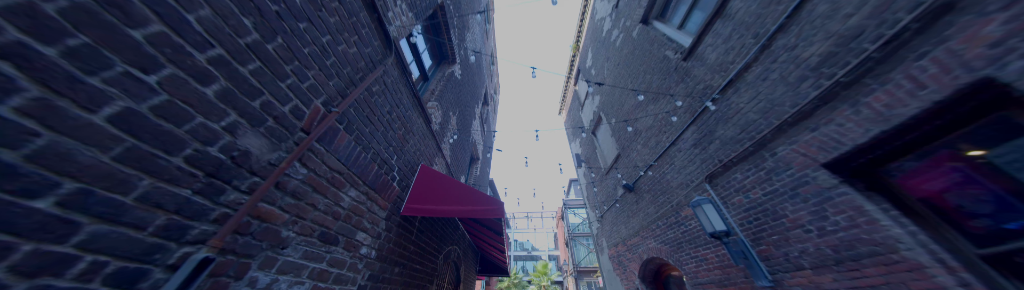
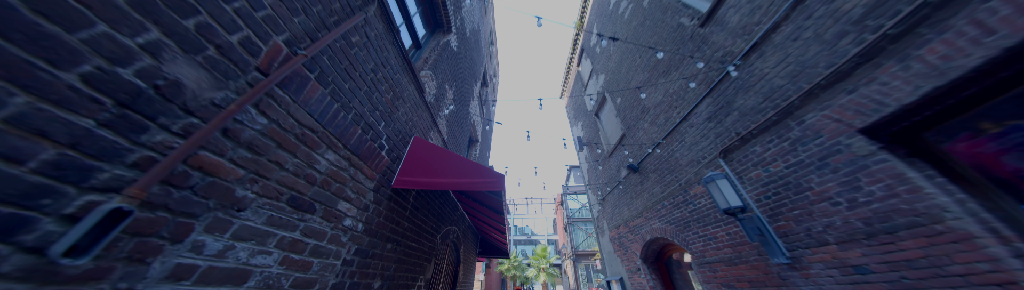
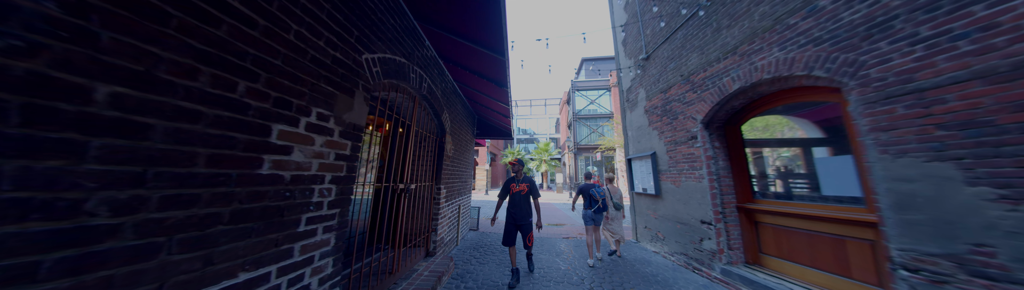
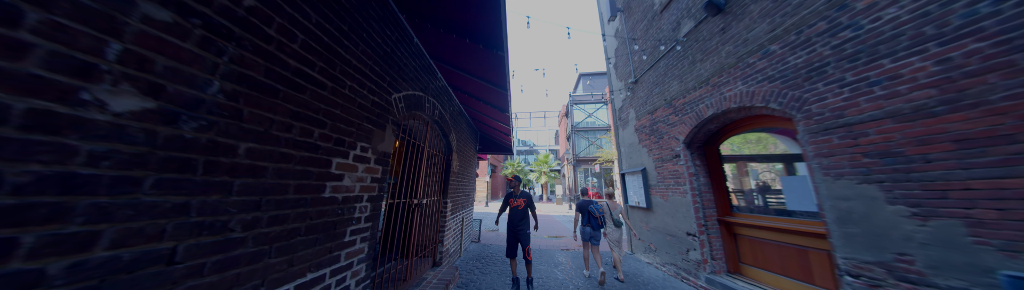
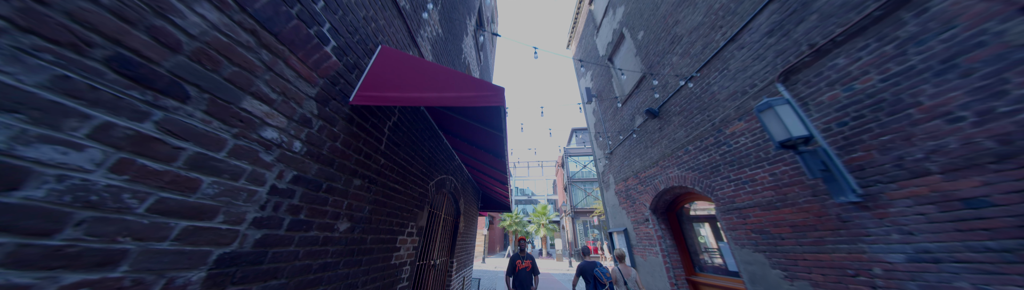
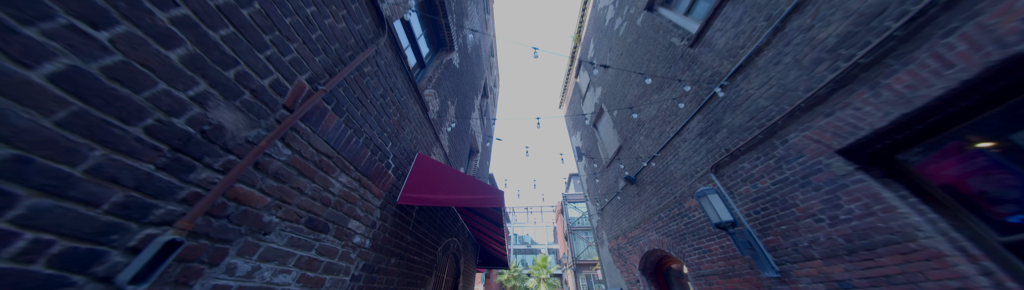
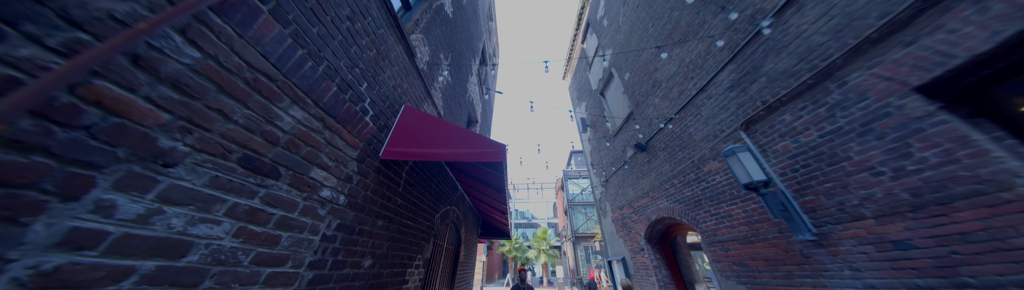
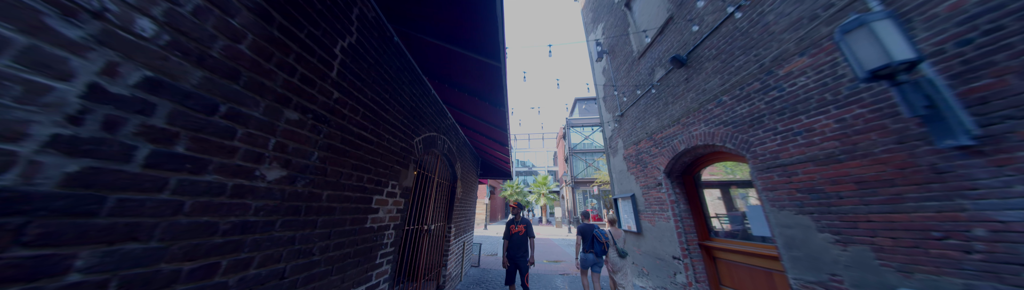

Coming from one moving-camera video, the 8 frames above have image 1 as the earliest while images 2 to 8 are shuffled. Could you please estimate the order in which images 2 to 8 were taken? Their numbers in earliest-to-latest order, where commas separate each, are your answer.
6, 2, 7, 5, 8, 4, 3
